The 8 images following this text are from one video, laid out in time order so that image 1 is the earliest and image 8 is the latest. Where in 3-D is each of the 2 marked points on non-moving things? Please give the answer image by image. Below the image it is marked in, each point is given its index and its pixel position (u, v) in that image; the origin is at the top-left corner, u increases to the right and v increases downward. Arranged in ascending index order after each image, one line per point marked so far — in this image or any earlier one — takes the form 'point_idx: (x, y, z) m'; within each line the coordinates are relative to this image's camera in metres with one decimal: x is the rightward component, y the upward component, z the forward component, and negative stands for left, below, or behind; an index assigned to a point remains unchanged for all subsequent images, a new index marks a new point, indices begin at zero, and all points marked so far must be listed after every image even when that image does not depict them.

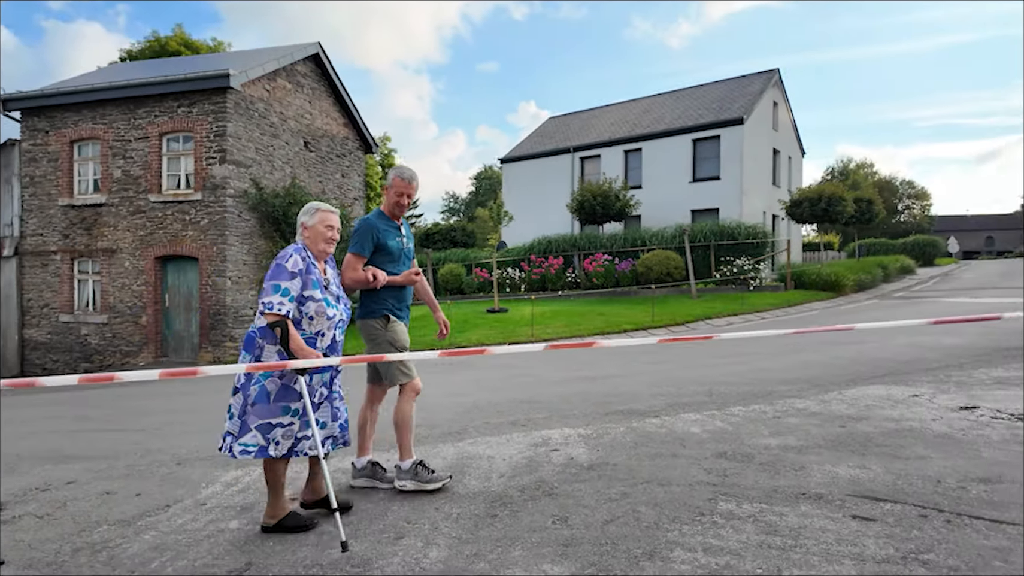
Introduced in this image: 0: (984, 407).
0: (+3.8, -1.0, +5.0) m
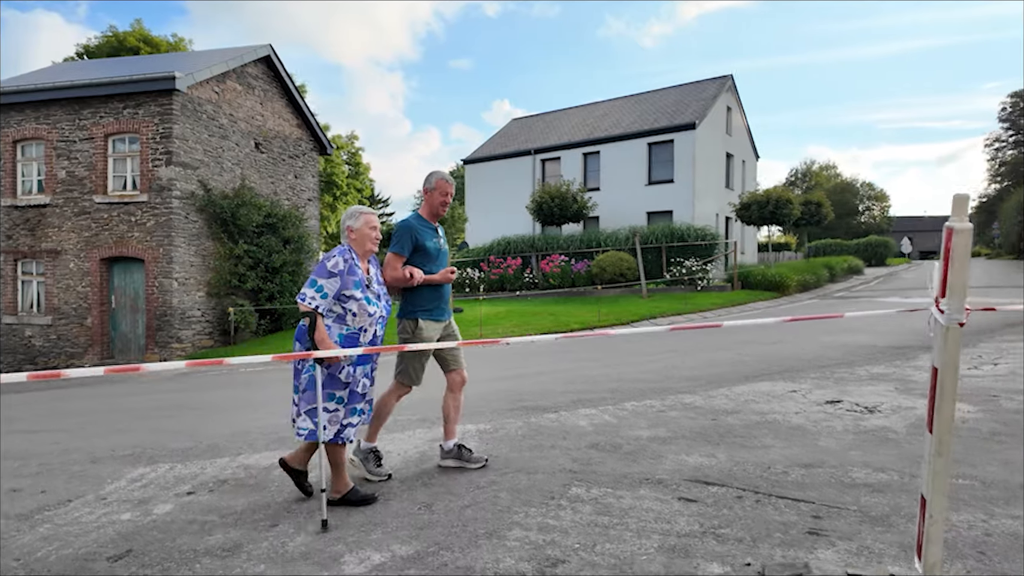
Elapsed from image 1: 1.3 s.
0: (+3.0, -1.0, +5.5) m
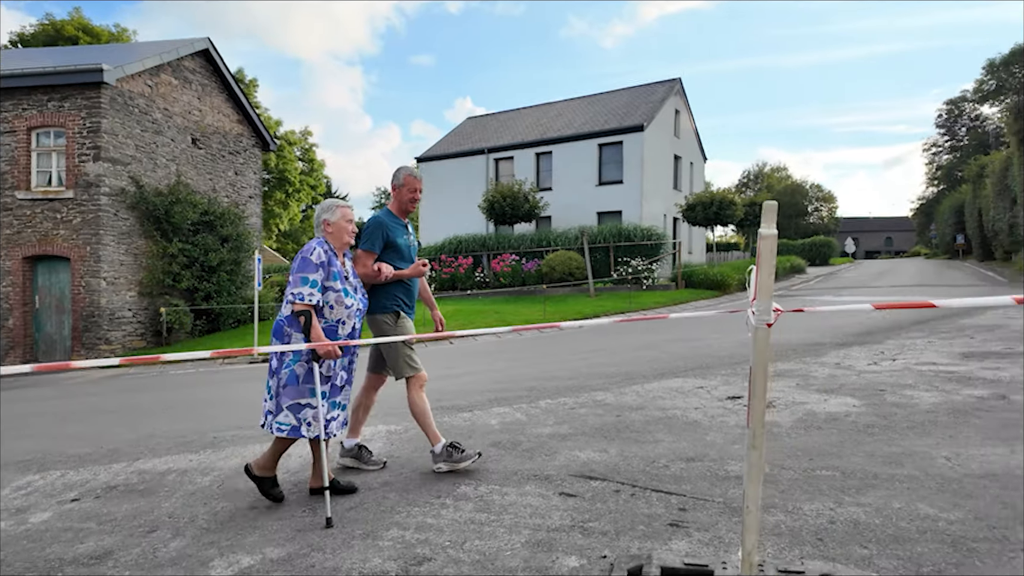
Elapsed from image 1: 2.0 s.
0: (+2.2, -1.0, +5.7) m
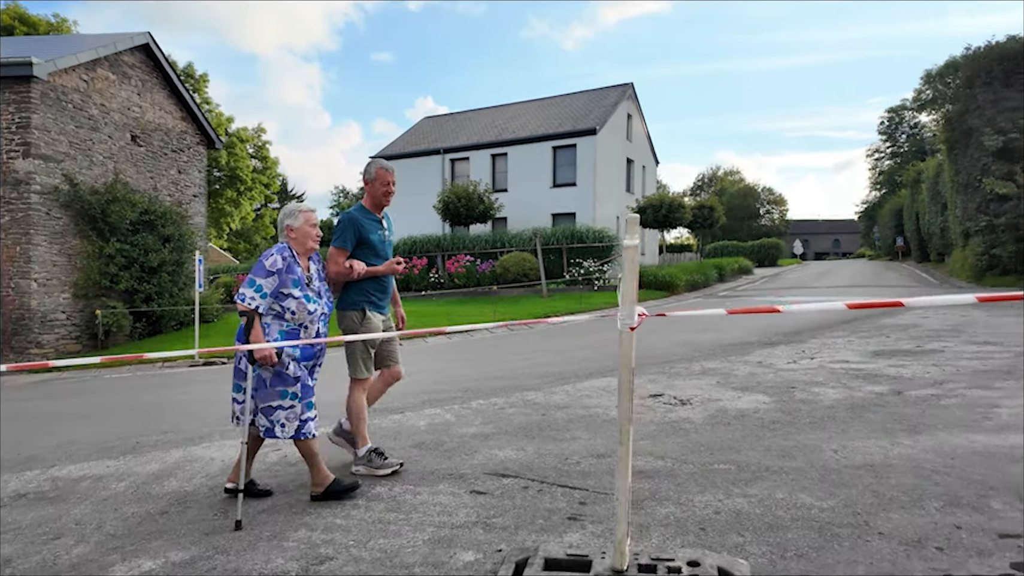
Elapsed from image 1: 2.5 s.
0: (+1.5, -1.0, +5.9) m
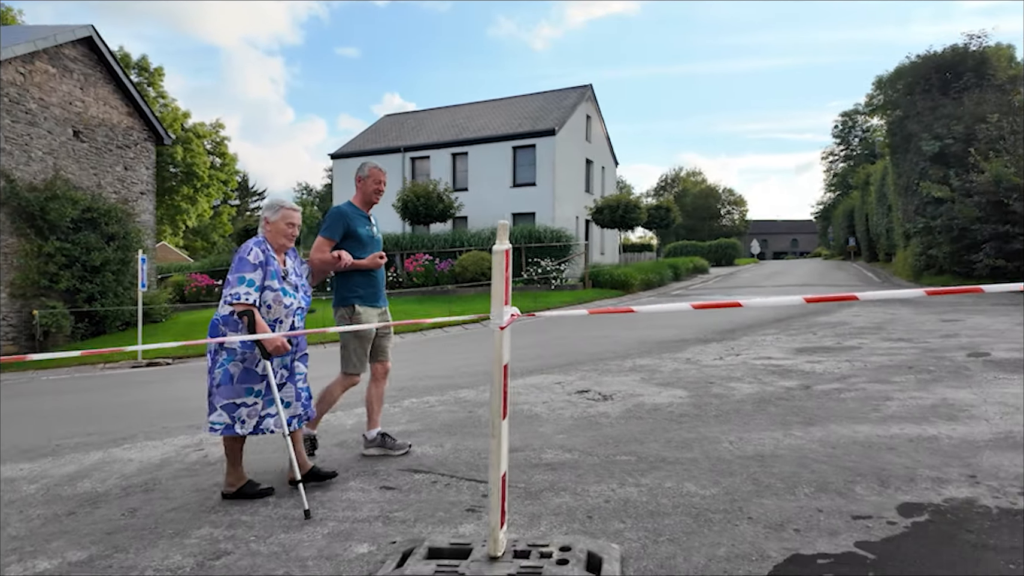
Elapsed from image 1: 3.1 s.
0: (+0.8, -1.0, +6.1) m
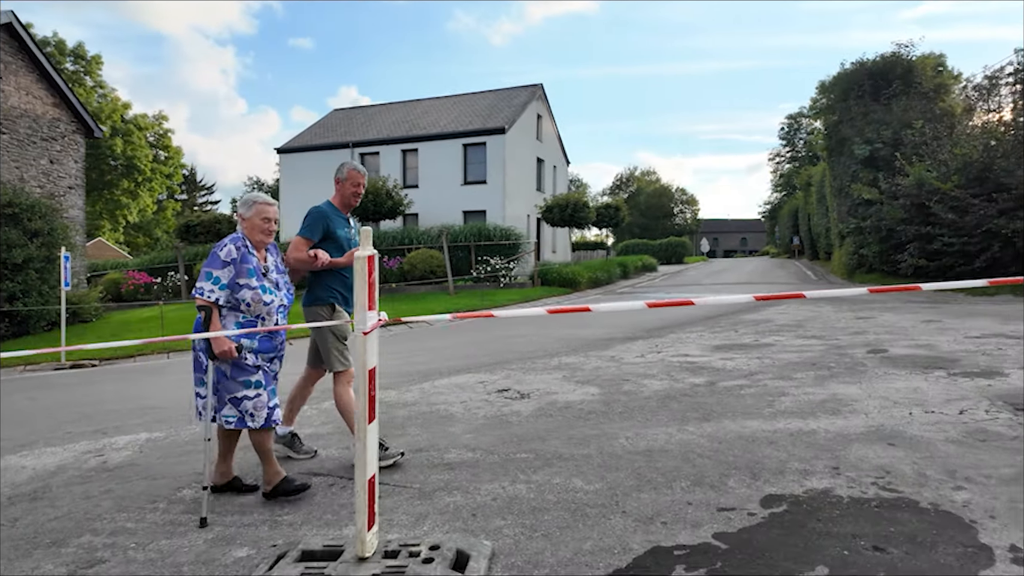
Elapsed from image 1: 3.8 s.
0: (0.0, -1.0, +6.2) m
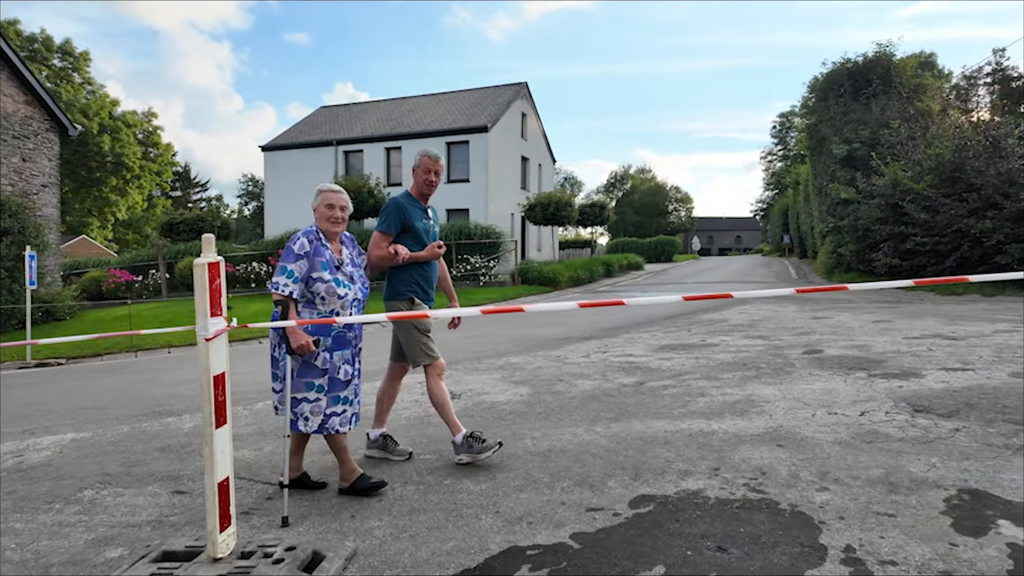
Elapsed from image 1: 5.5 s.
0: (-0.7, -1.0, +6.2) m
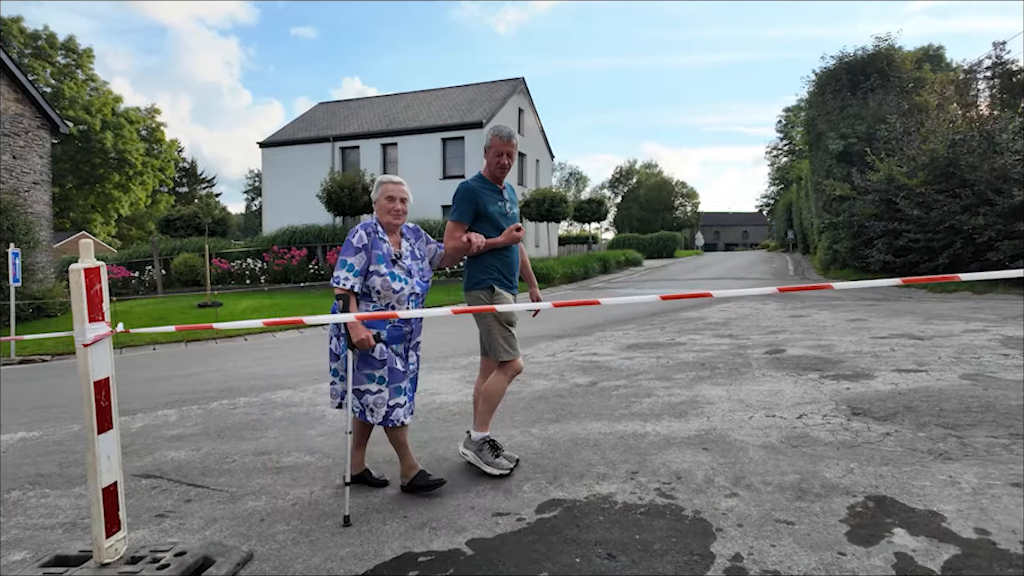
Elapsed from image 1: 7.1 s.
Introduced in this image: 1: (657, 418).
0: (-1.1, -1.0, +6.2) m
1: (+1.1, -1.0, +4.5) m
